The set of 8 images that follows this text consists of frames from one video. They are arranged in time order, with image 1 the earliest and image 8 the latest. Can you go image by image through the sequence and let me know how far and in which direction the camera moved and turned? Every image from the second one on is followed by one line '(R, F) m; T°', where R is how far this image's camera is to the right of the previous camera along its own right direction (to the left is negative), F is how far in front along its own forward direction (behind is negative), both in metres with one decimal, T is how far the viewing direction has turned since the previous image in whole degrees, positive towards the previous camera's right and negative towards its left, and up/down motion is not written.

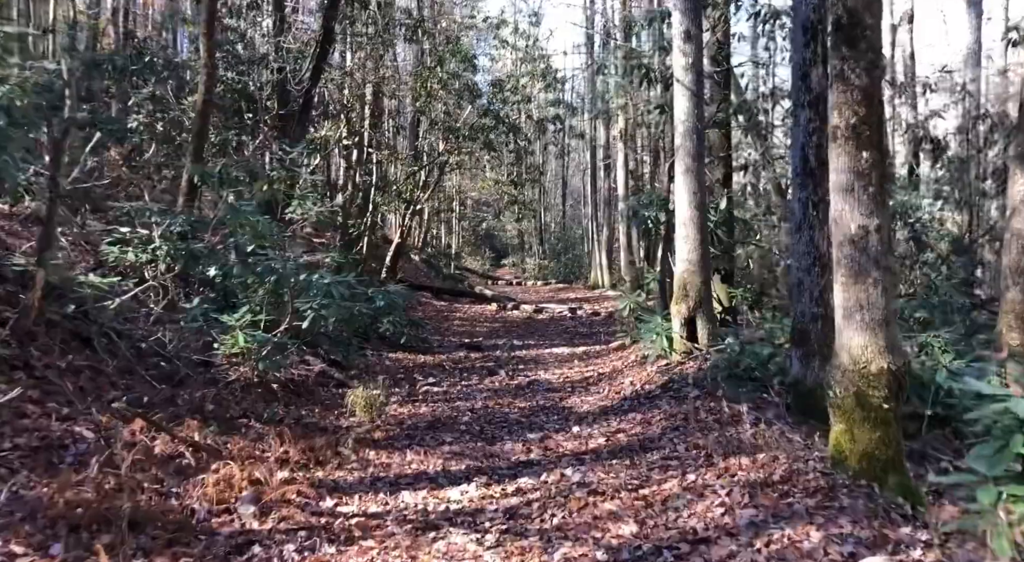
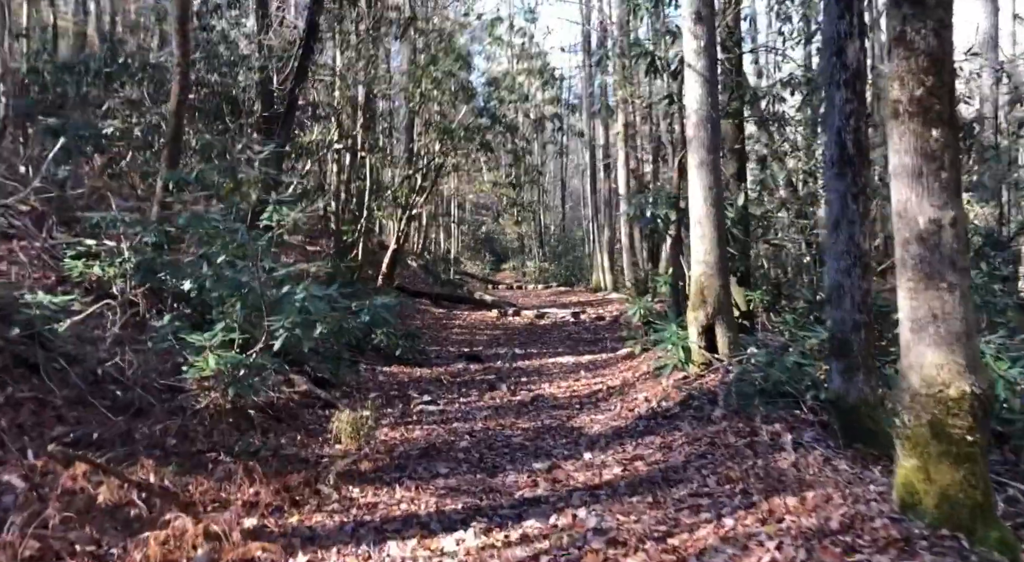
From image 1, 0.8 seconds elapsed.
(0.0, +0.7) m; 0°
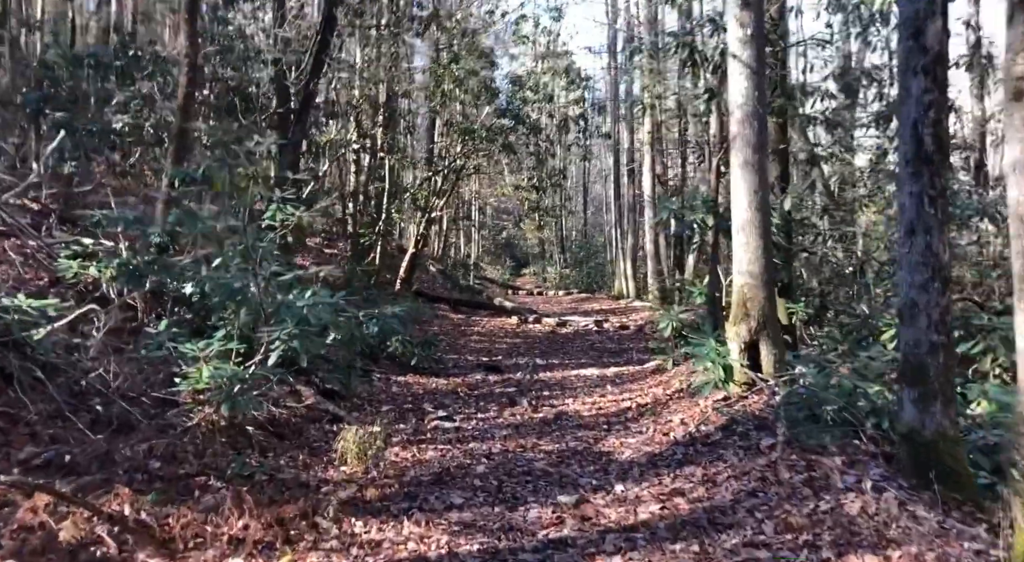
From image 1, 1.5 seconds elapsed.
(0.0, +0.6) m; -1°
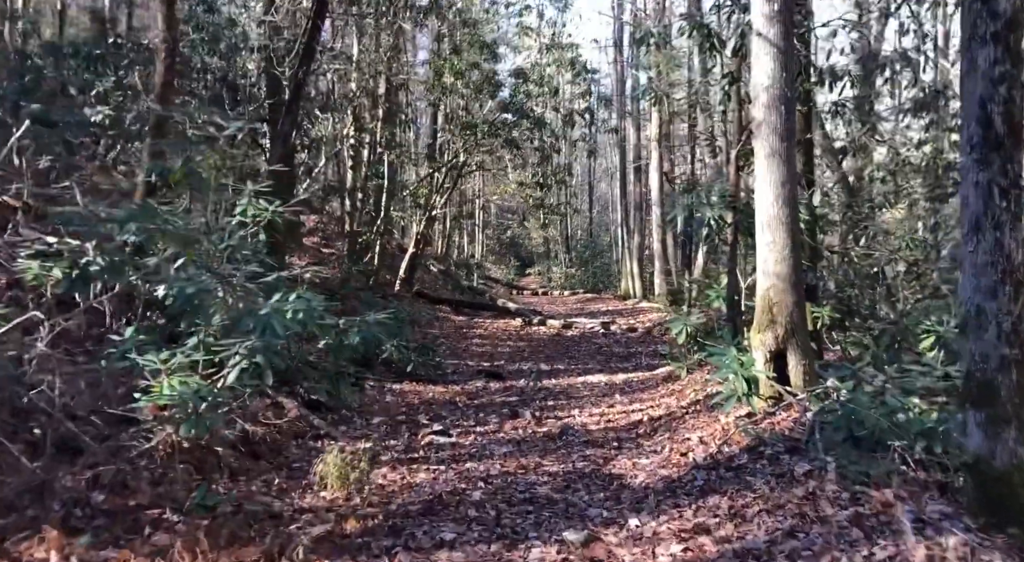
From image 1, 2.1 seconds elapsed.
(0.0, +0.7) m; 0°
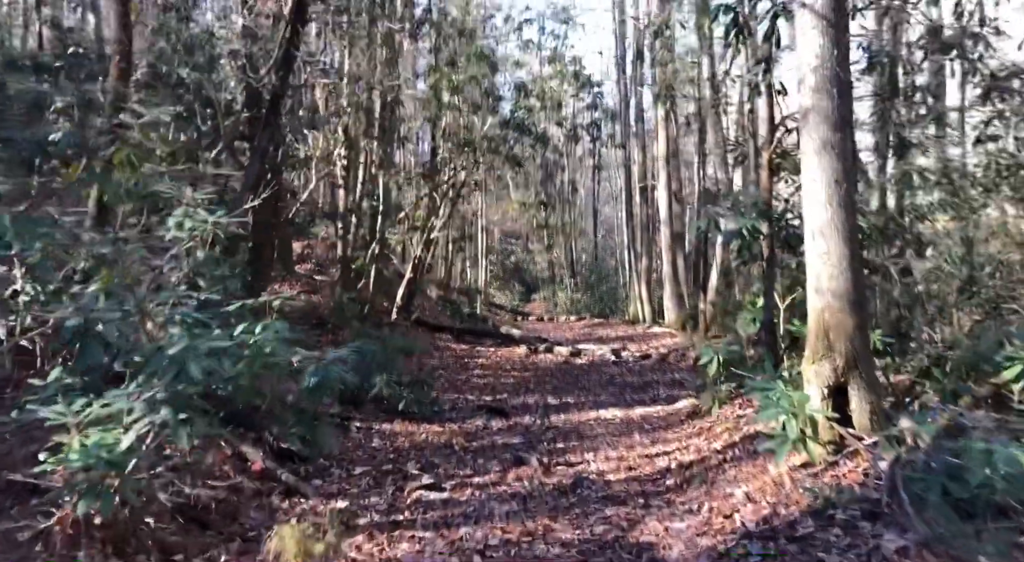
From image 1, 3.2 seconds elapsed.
(0.0, +1.1) m; 0°
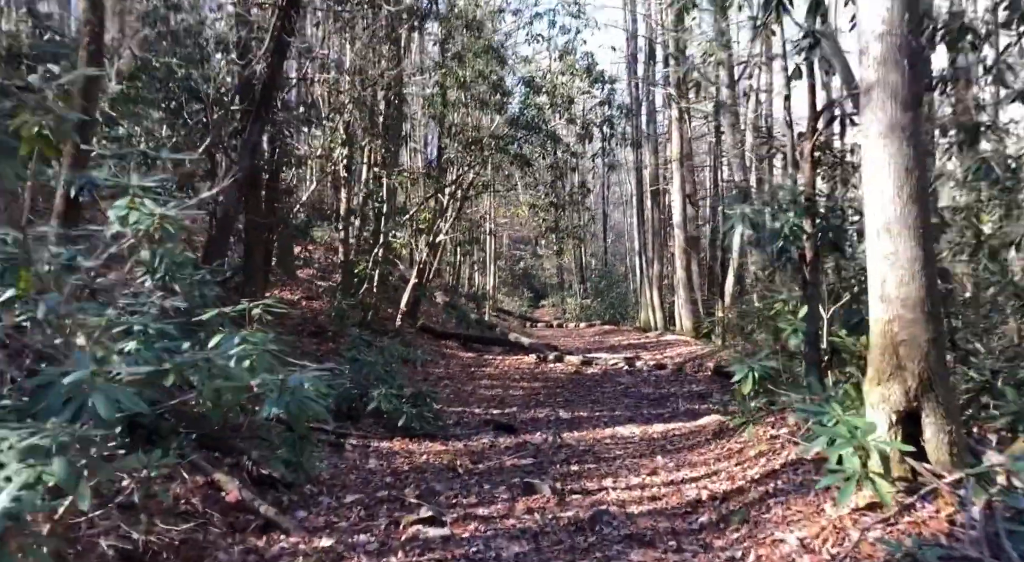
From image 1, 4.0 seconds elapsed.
(0.0, +0.7) m; -1°
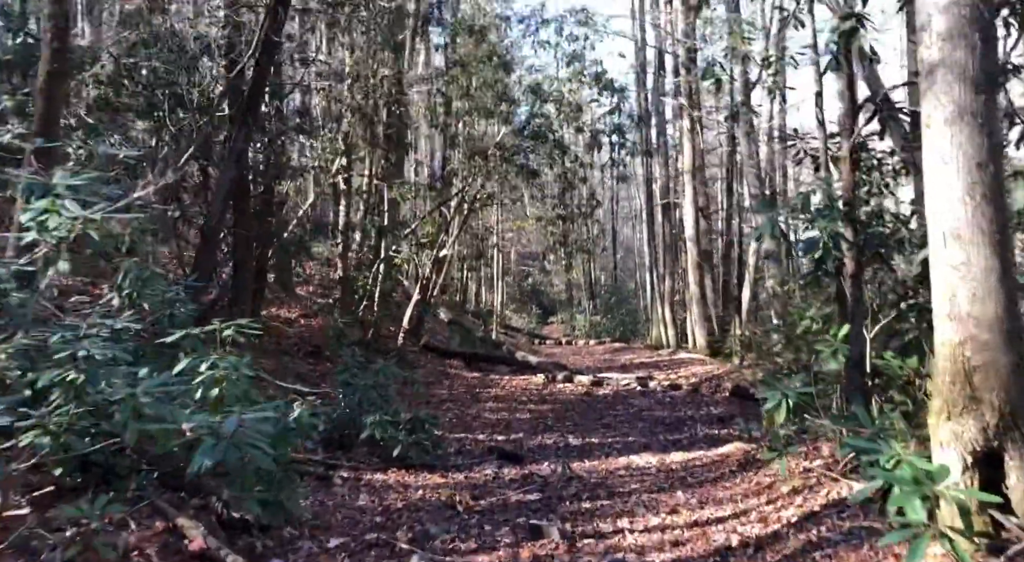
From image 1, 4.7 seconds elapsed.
(0.0, +0.7) m; -1°
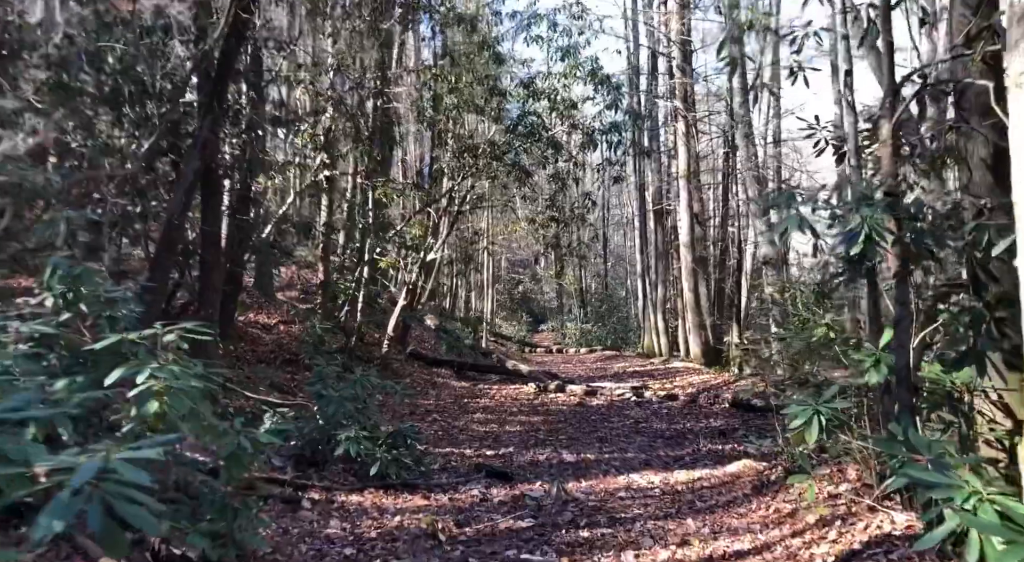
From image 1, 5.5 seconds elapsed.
(0.0, +0.7) m; +1°
